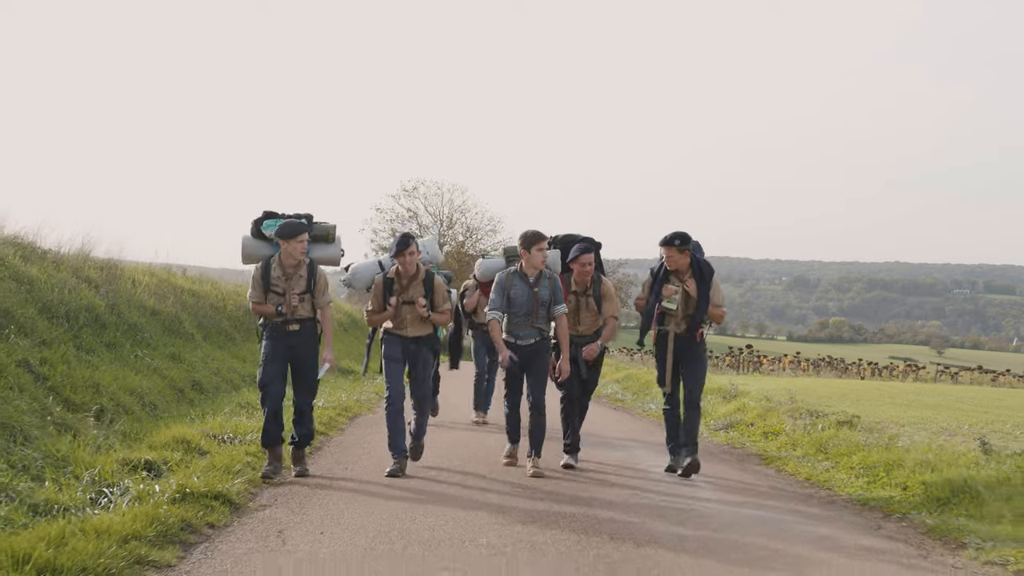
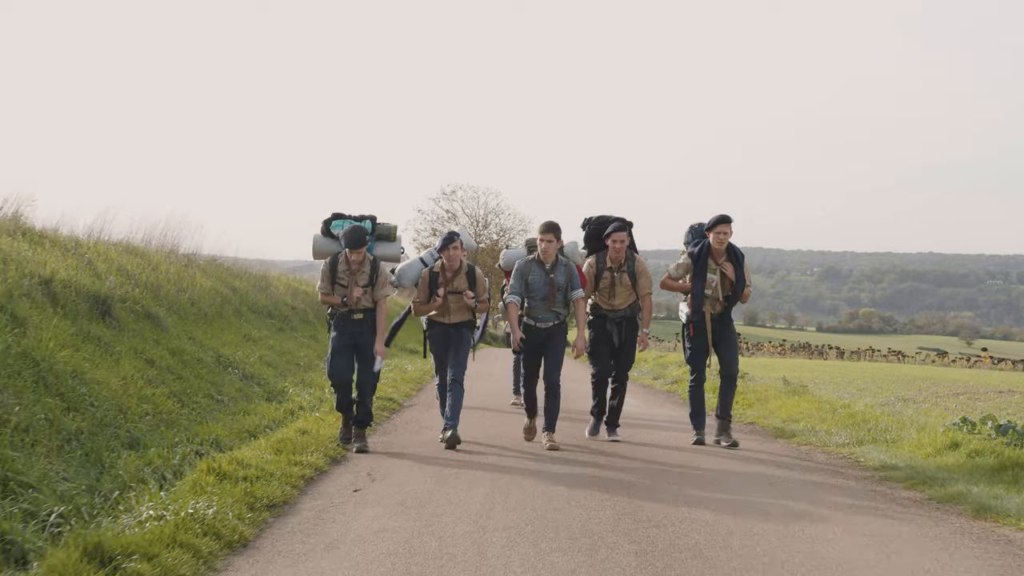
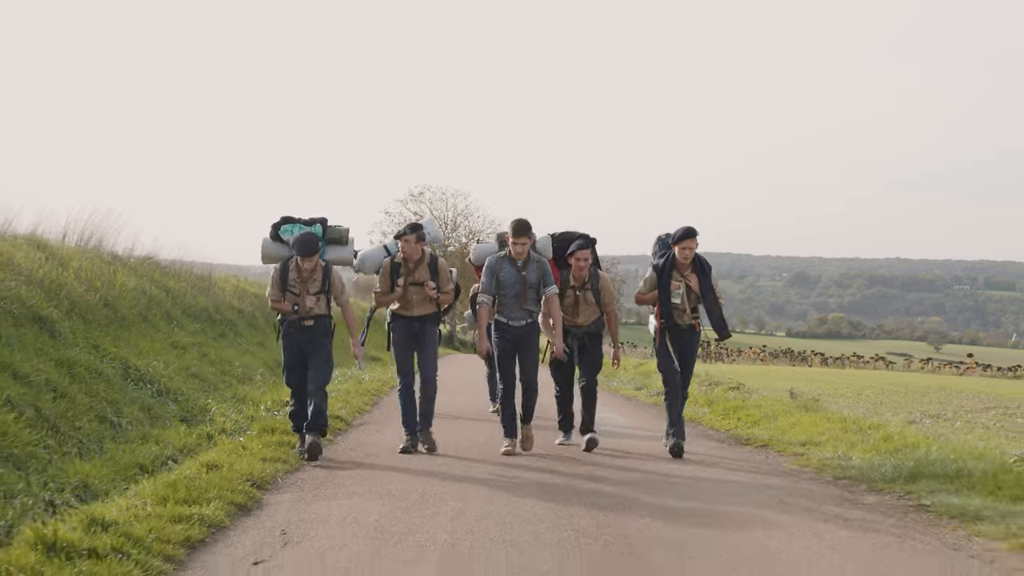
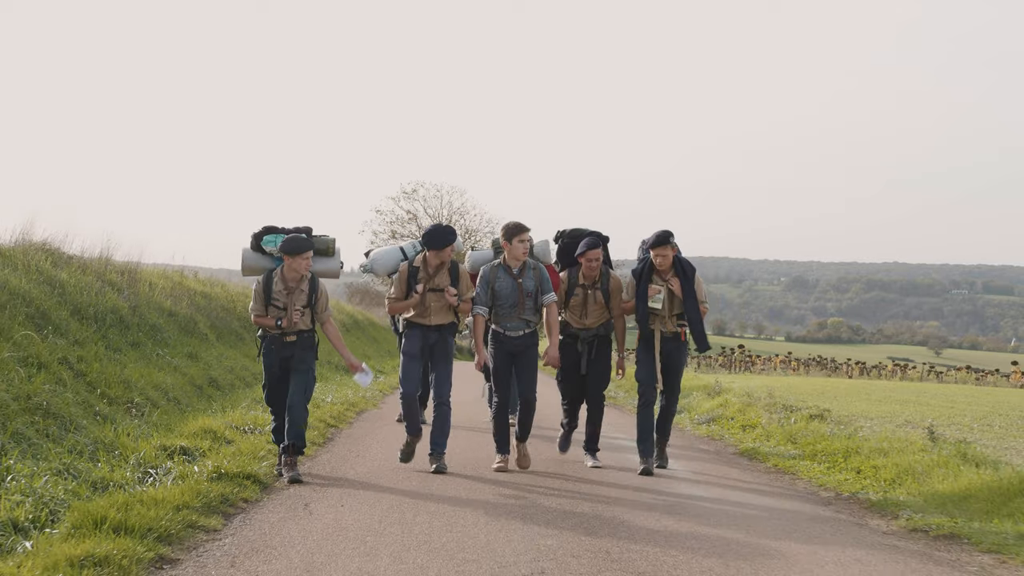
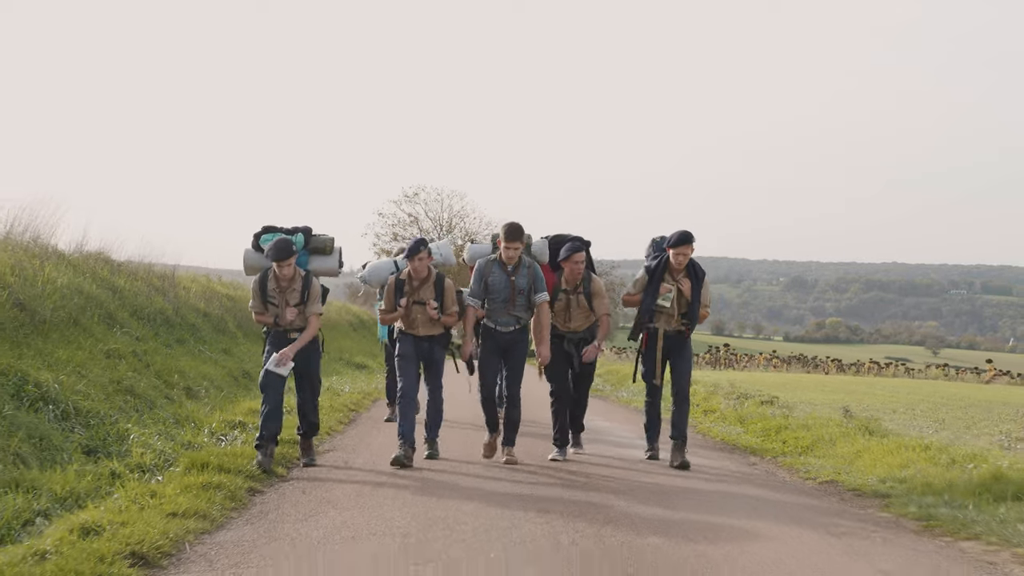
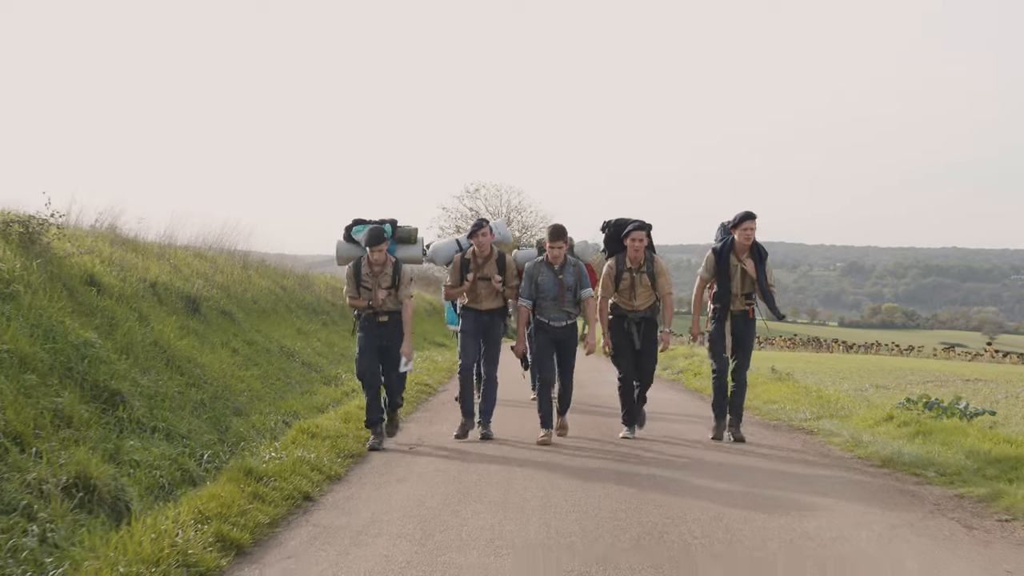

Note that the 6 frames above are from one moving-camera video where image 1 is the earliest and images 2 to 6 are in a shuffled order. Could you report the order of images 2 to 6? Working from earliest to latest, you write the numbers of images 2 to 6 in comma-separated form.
4, 5, 3, 2, 6
